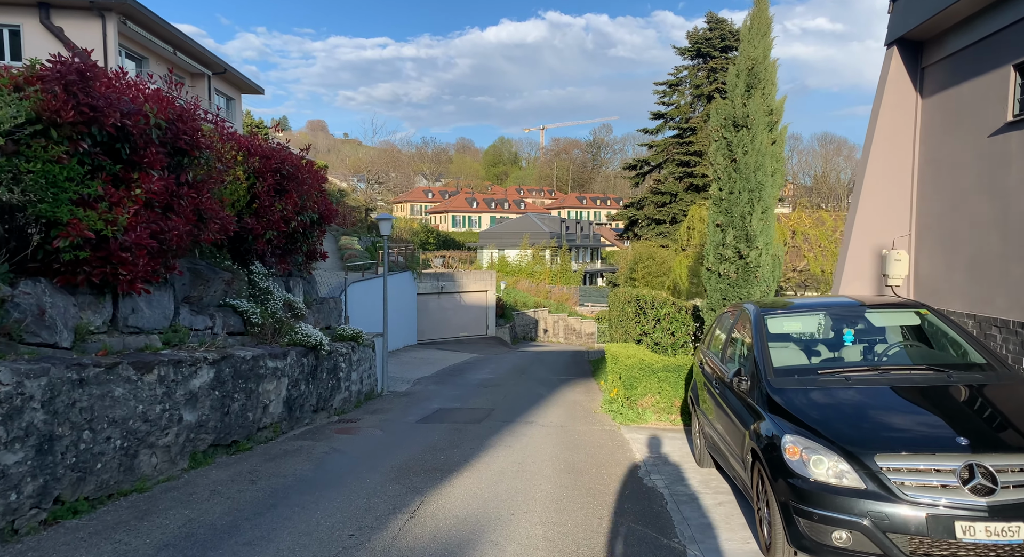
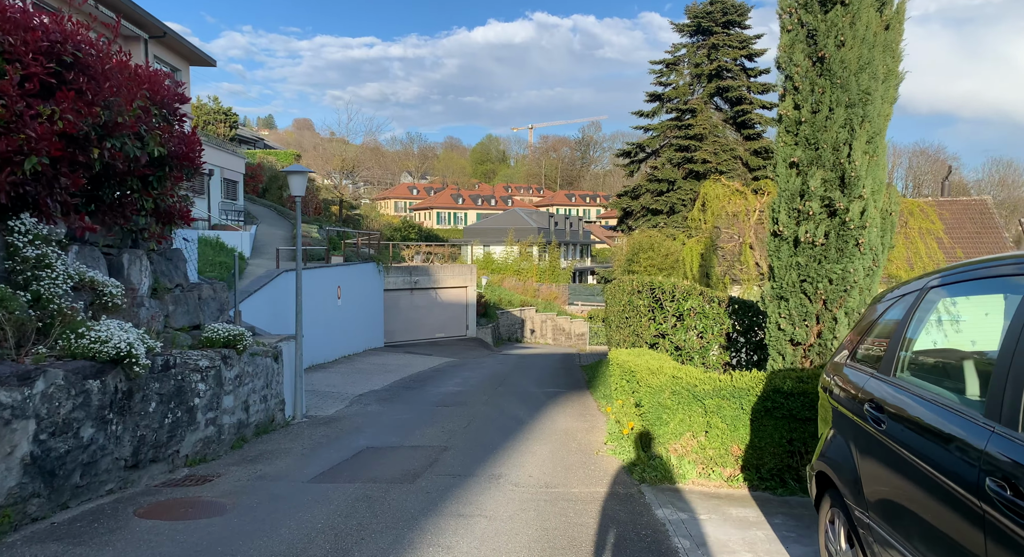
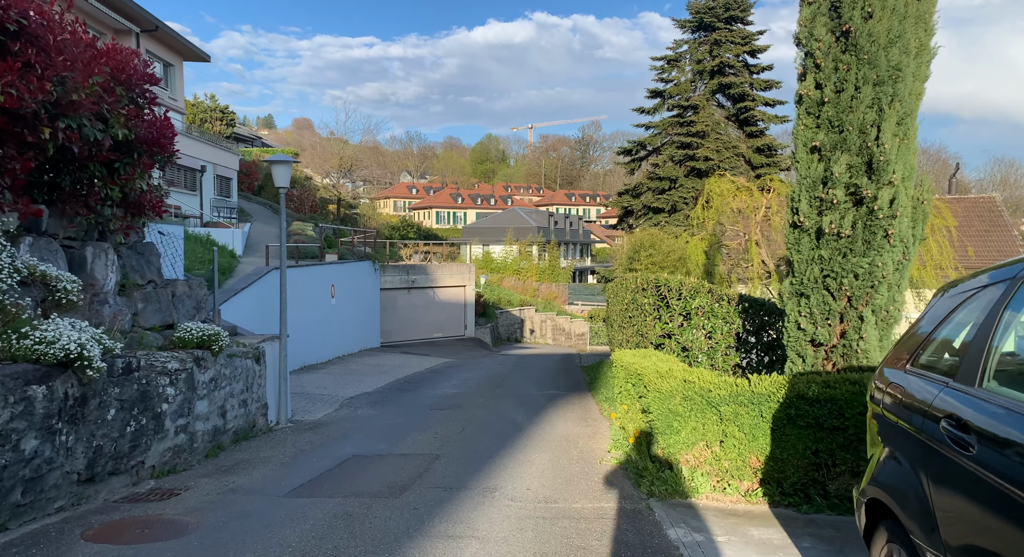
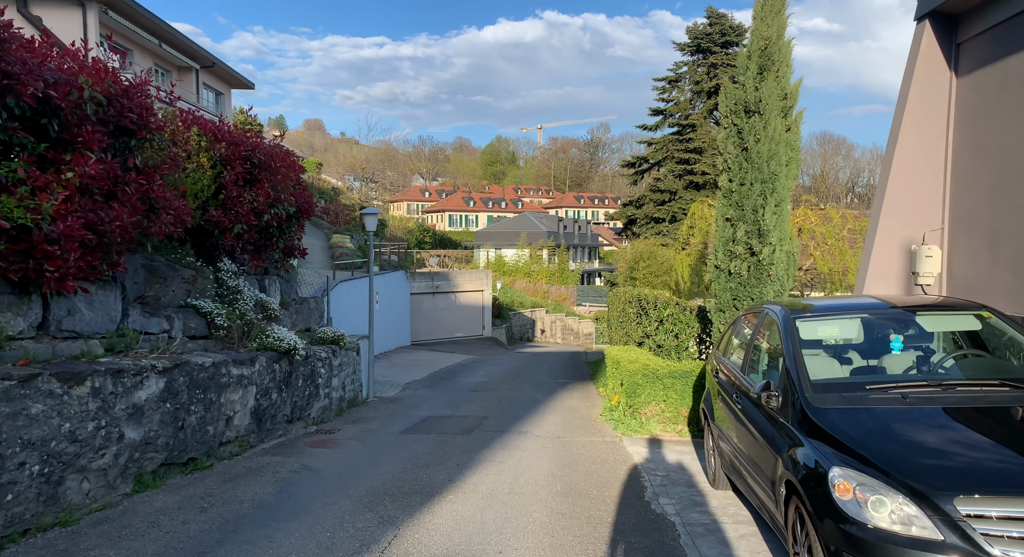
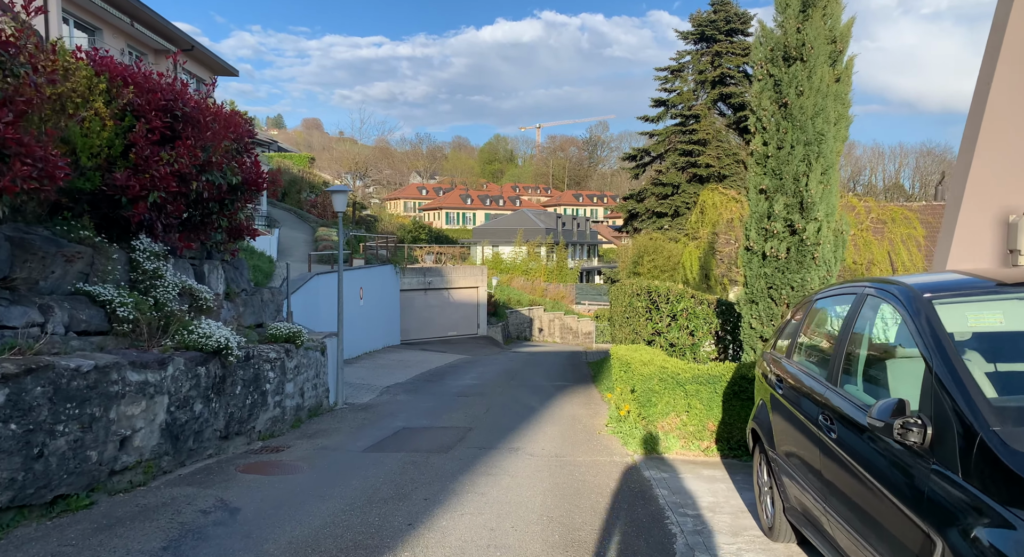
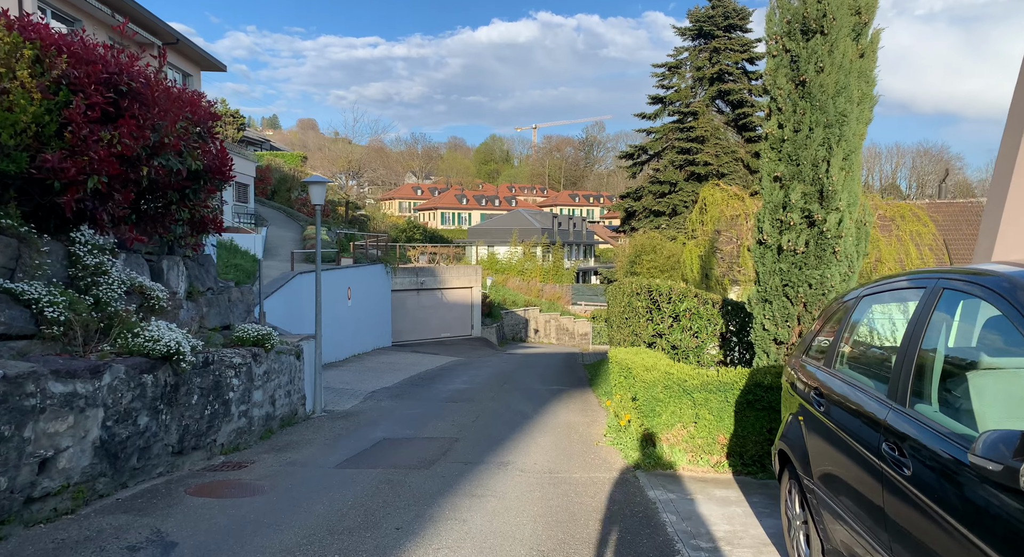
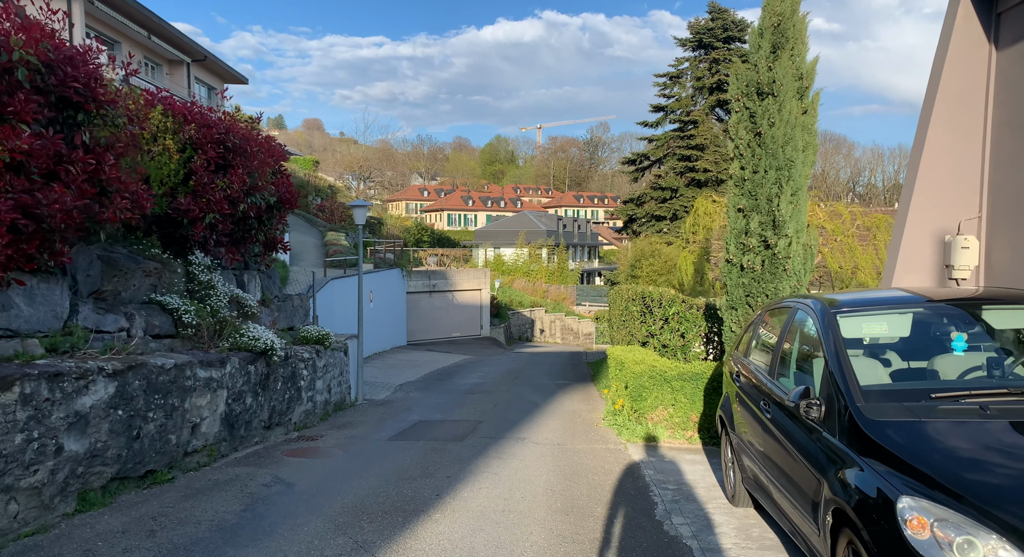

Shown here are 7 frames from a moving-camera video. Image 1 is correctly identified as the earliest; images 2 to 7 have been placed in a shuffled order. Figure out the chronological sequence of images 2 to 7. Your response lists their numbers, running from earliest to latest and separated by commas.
4, 7, 5, 6, 2, 3
